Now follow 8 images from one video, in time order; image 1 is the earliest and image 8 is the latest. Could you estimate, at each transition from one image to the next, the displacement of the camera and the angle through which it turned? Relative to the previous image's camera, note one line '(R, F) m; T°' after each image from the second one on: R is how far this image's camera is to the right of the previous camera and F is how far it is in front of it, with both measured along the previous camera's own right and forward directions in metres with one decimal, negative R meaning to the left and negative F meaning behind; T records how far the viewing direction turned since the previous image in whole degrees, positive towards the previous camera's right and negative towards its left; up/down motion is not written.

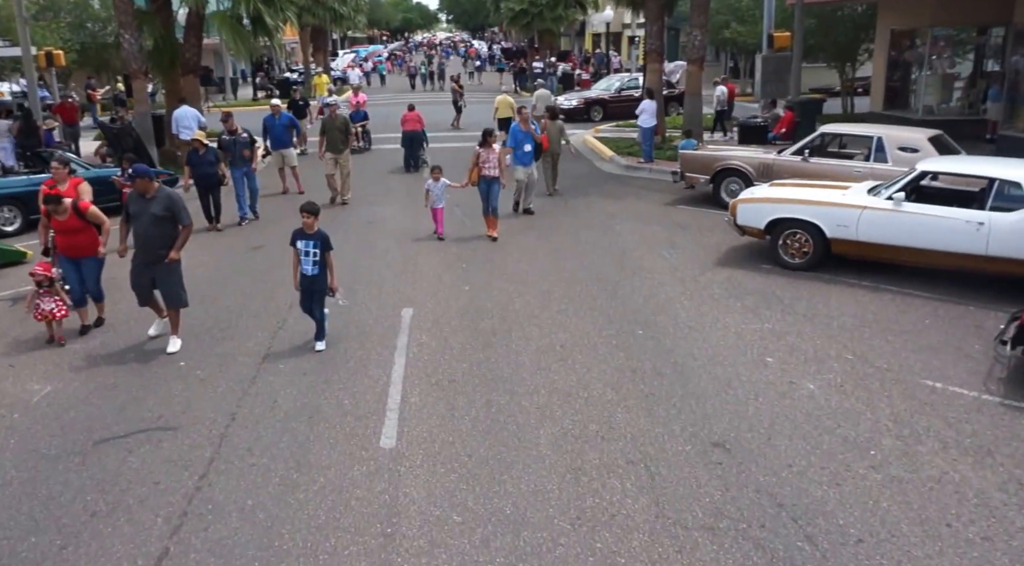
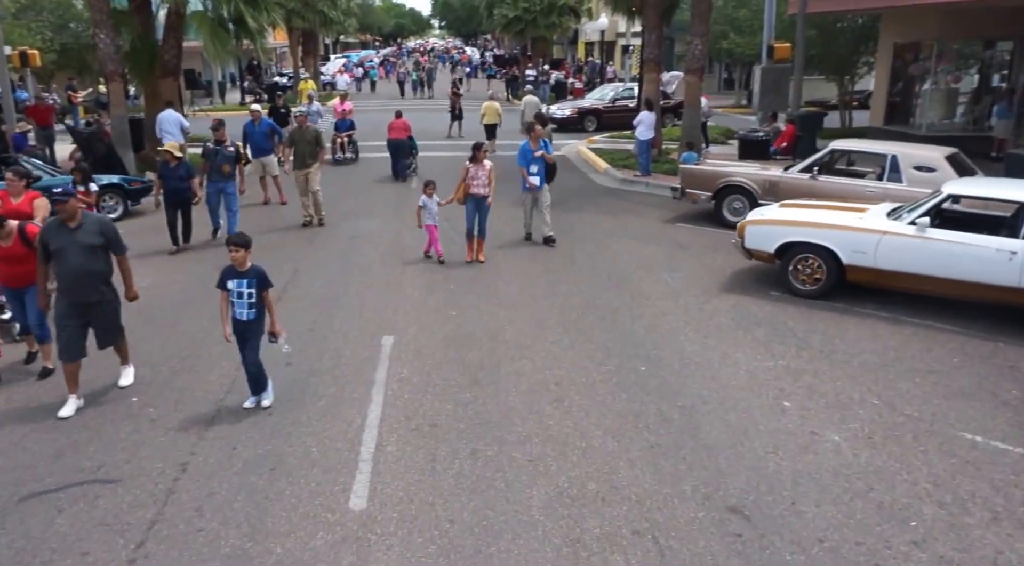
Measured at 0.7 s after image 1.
(0.0, +0.7) m; +1°
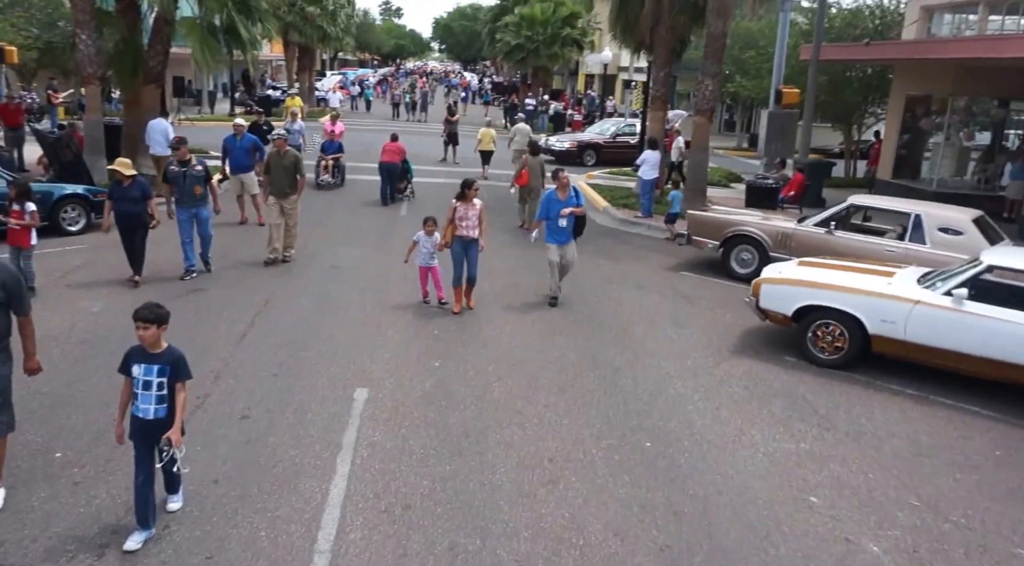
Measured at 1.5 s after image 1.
(-0.1, +0.9) m; +1°
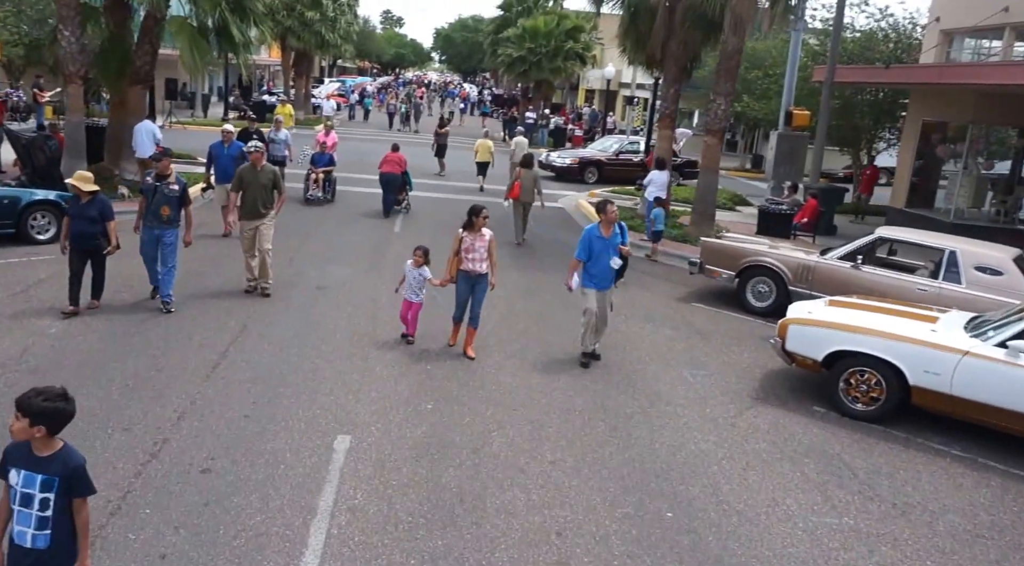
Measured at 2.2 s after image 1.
(-0.1, +0.8) m; 0°
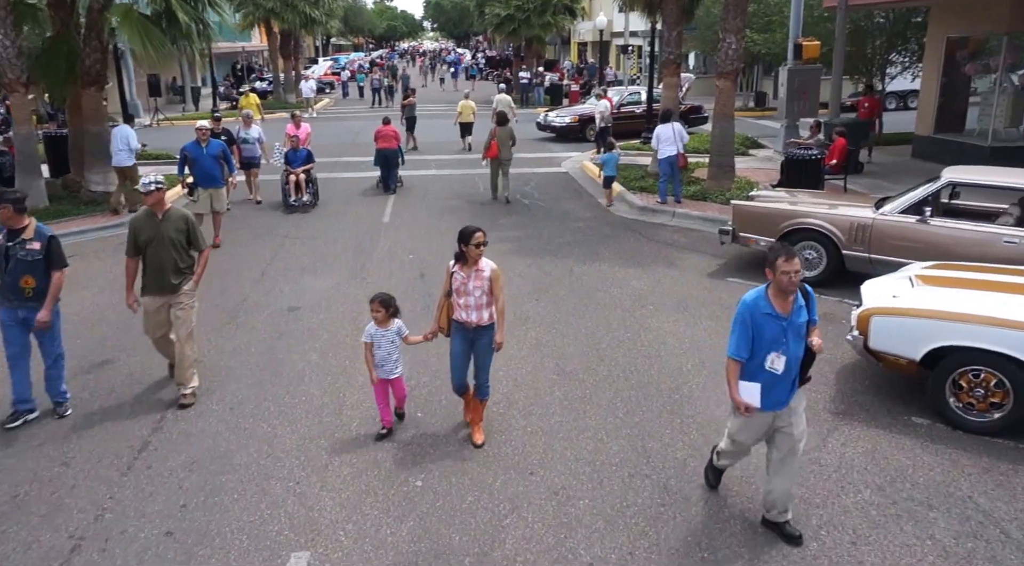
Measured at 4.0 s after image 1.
(+0.1, +1.8) m; -1°
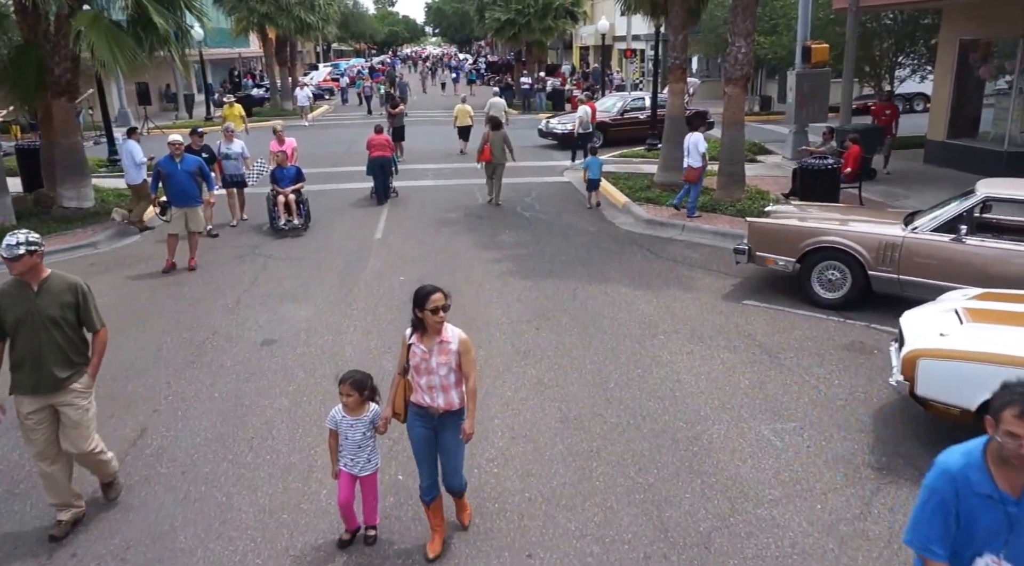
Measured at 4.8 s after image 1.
(+0.1, +0.8) m; 0°
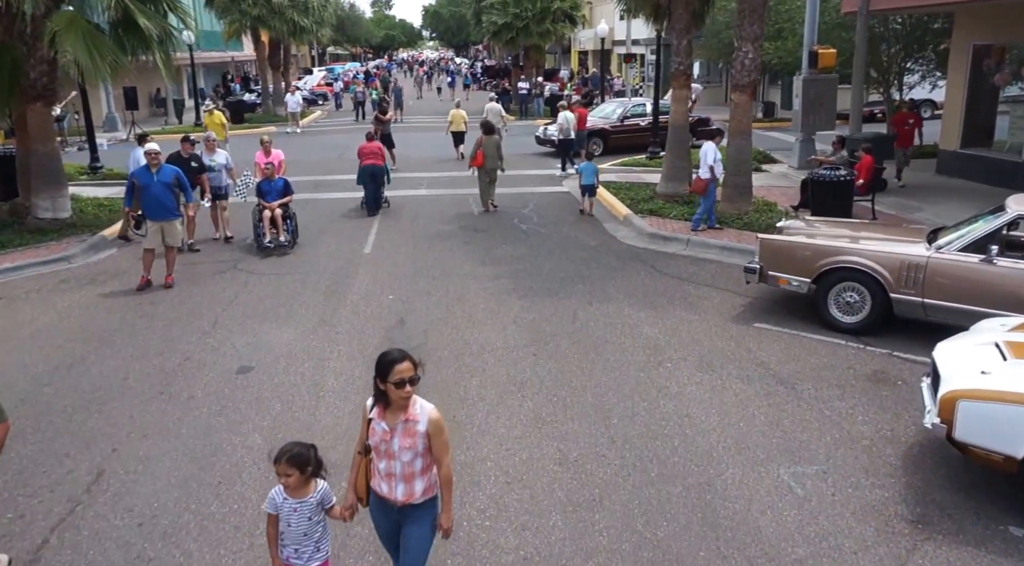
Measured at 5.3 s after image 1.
(0.0, +0.6) m; 0°
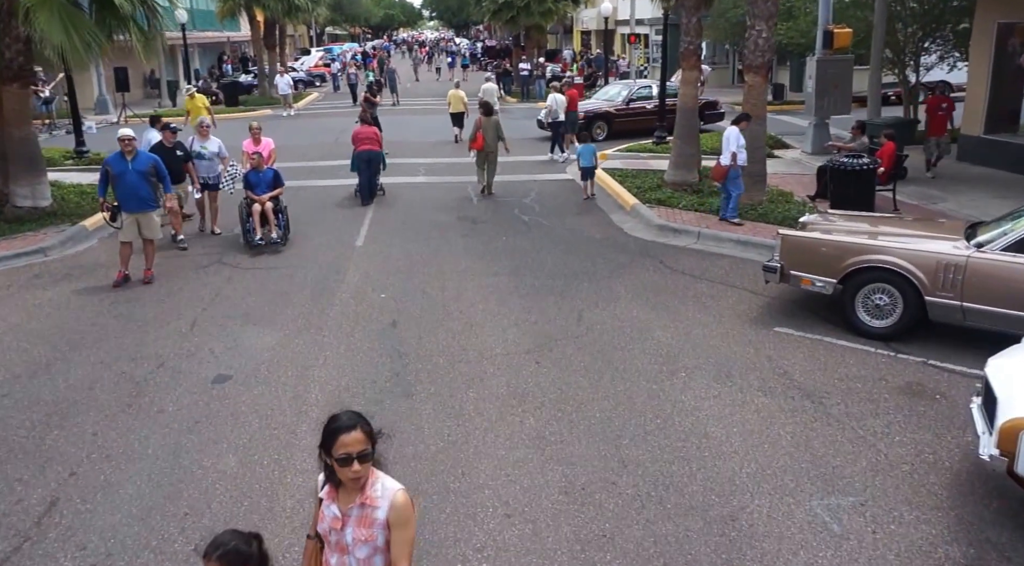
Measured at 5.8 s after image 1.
(0.0, +0.7) m; 0°
